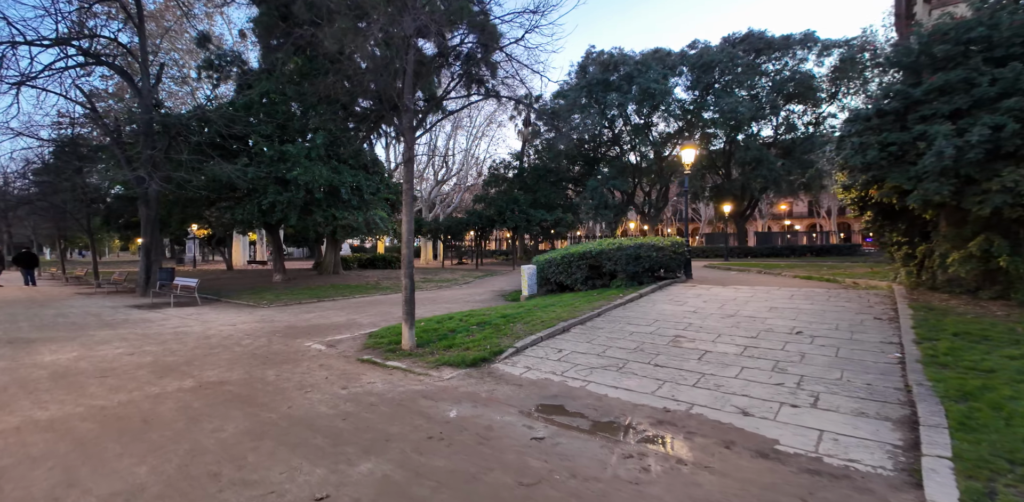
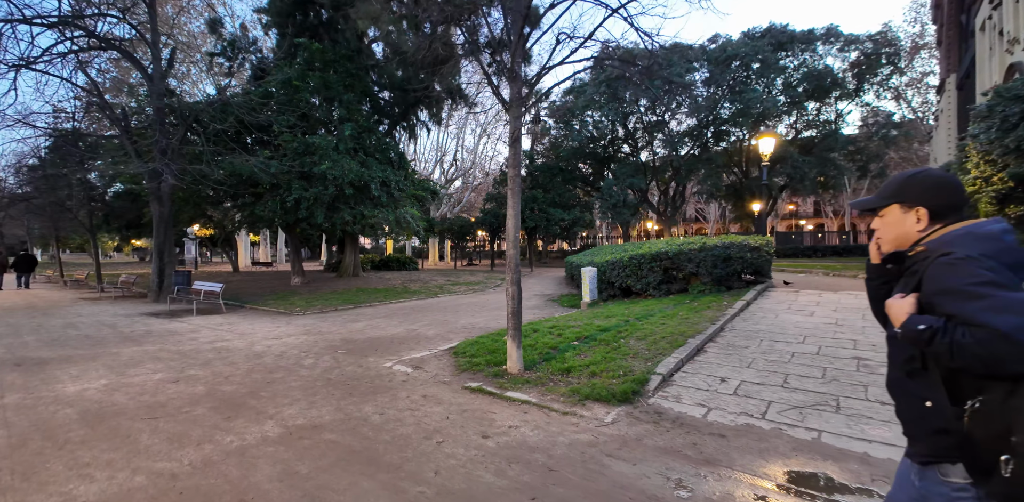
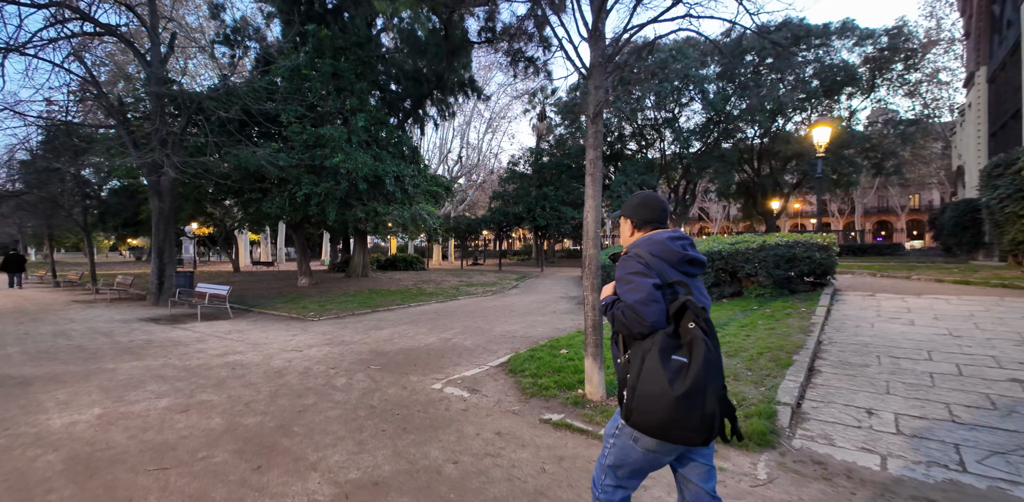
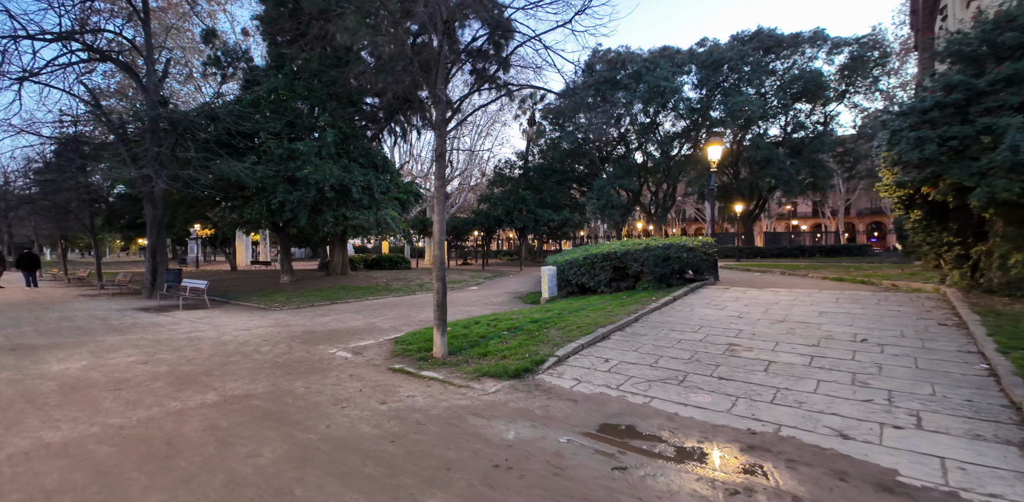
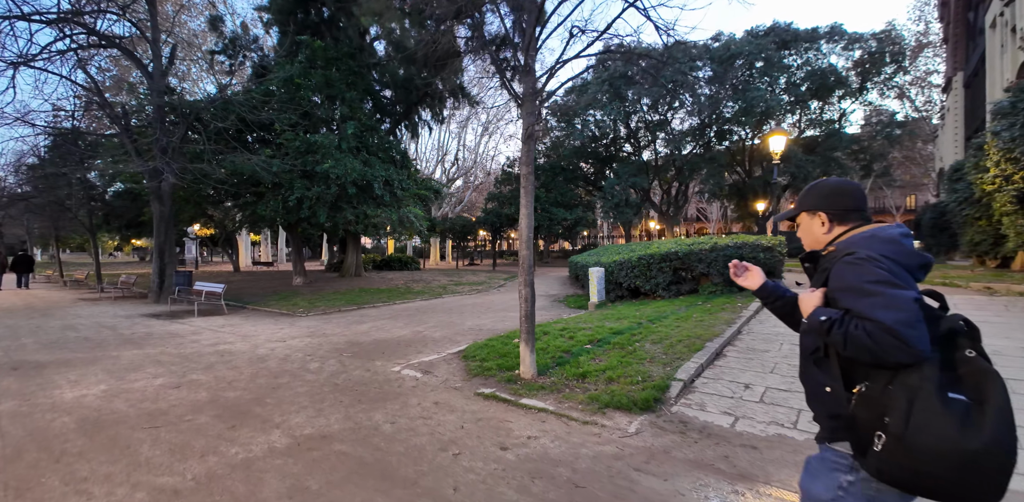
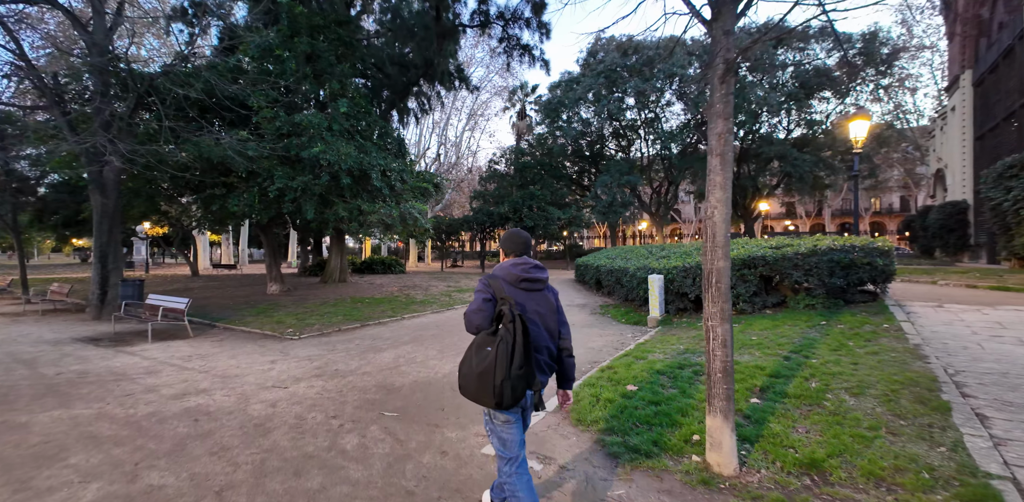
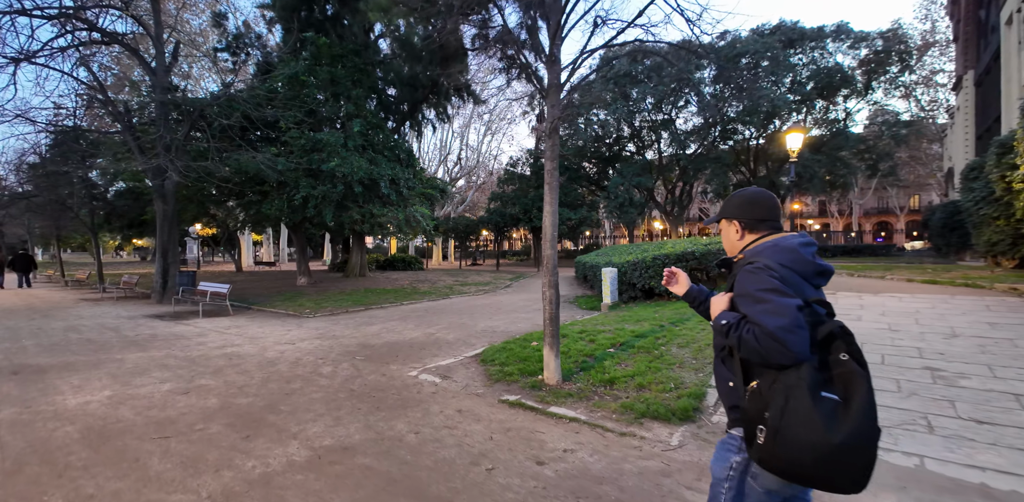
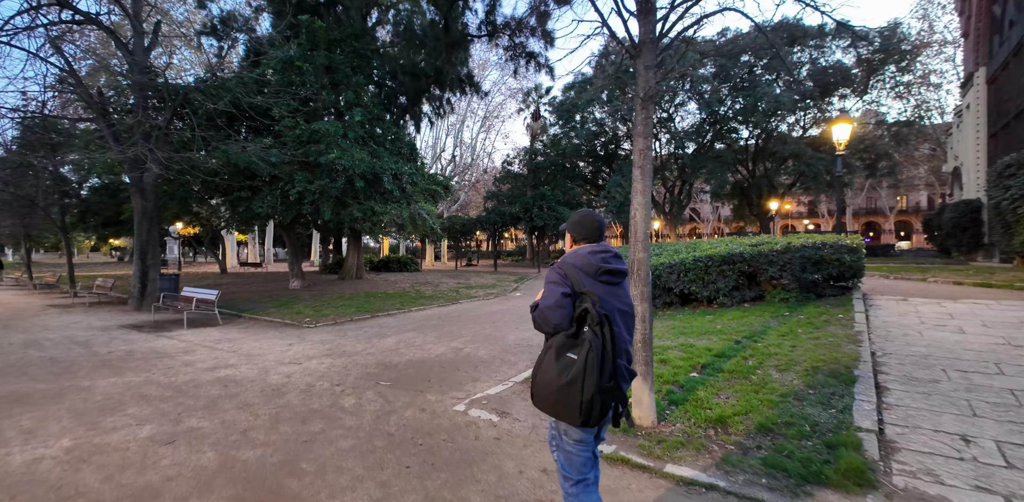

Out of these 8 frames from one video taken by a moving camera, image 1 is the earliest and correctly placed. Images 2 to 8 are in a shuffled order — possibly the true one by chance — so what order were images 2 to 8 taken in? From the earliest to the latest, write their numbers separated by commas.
4, 2, 5, 7, 3, 8, 6
